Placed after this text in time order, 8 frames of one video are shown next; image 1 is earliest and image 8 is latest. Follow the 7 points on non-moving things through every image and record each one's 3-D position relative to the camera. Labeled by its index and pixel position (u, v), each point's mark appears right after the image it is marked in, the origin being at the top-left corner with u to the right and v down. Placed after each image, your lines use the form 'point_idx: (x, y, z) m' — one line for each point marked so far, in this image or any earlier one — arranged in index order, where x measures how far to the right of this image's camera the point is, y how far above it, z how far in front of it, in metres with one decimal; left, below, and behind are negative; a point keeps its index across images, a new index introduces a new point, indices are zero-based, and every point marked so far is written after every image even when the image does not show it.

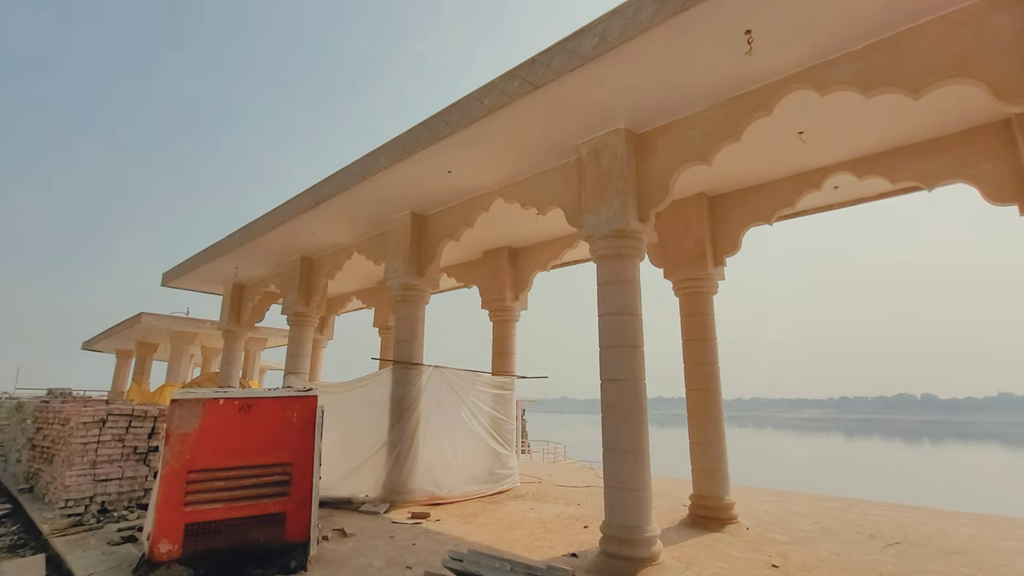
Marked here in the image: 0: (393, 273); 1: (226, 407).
0: (-1.8, +0.2, +7.3) m
1: (-2.4, -1.0, +4.1) m
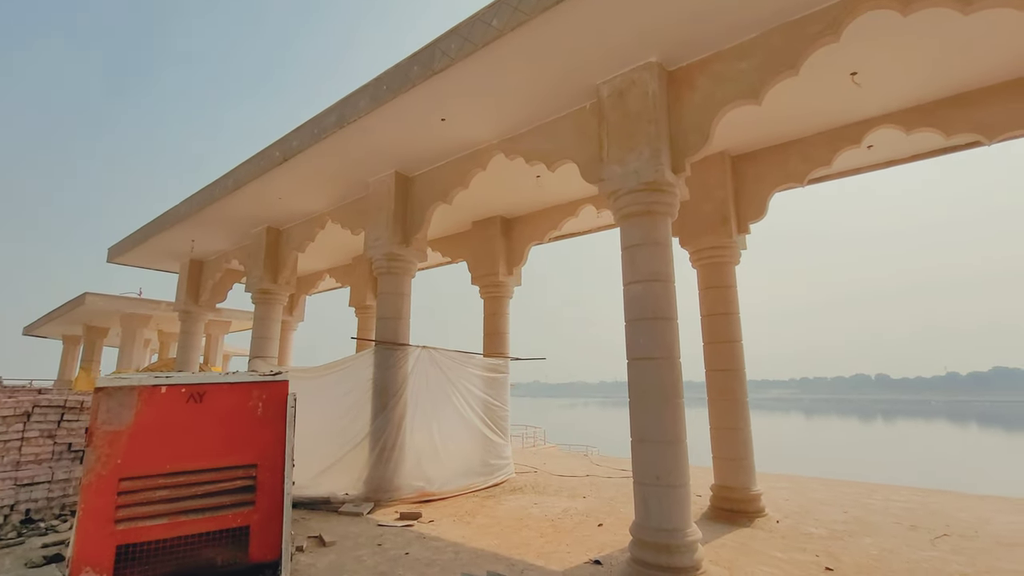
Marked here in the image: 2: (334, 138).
0: (-1.8, +0.6, +6.4) m
1: (-2.3, -0.7, +3.3) m
2: (-2.0, +1.7, +5.6) m
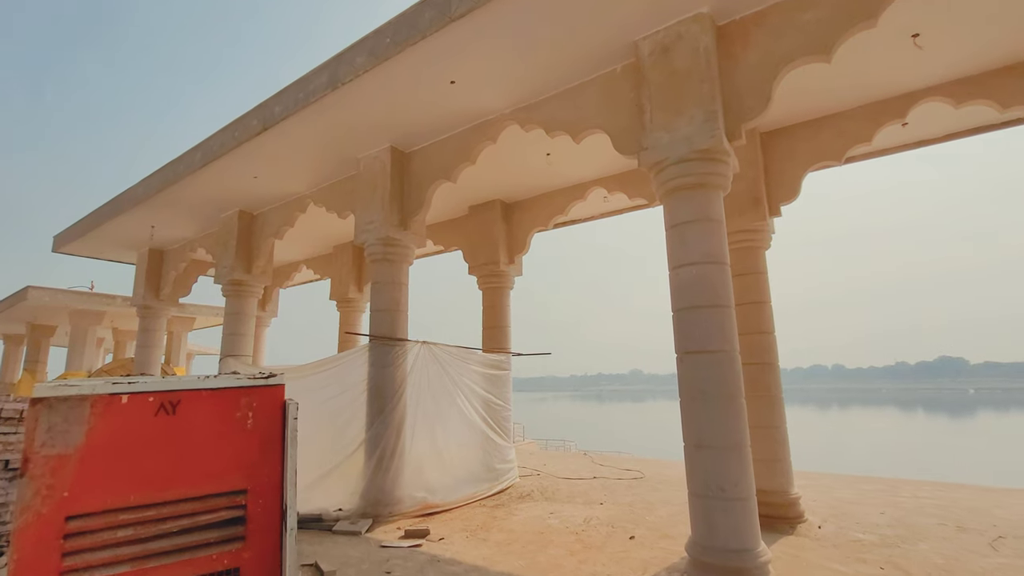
0: (-1.7, +0.7, +5.7) m
1: (-2.0, -0.6, +2.5) m
2: (-1.9, +1.8, +4.8) m
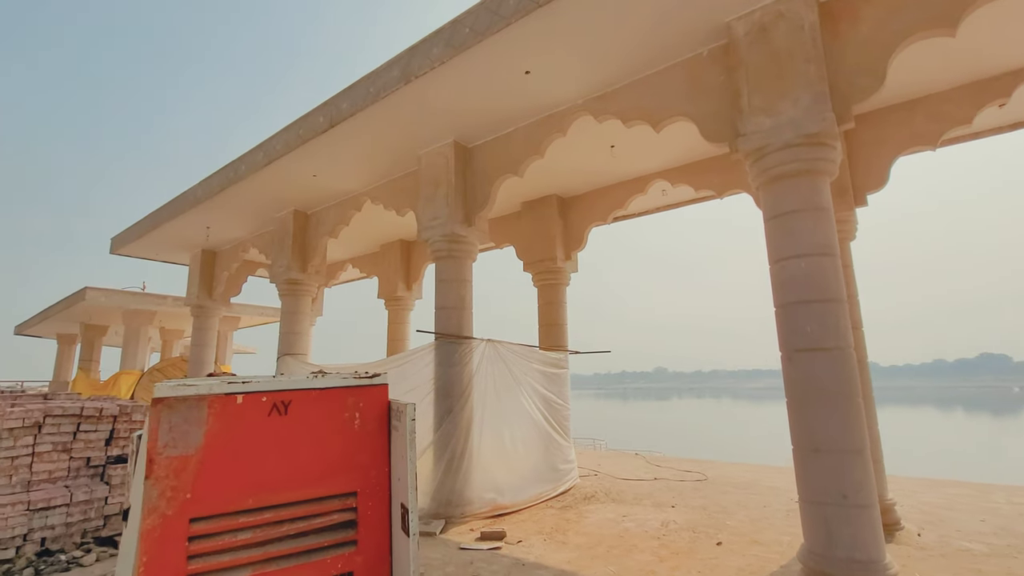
0: (-0.9, +0.8, +5.6) m
1: (-1.3, -0.6, +2.5) m
2: (-1.2, +1.9, +4.8) m
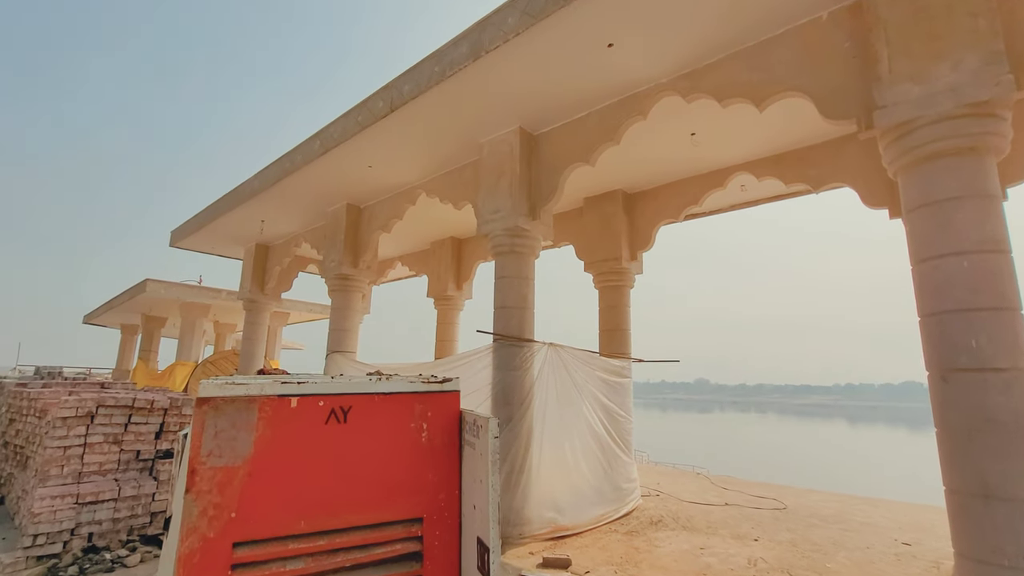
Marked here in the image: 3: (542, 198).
0: (-0.2, +0.8, +5.2) m
1: (-0.9, -0.5, +2.1) m
2: (-0.5, +1.9, +4.4) m
3: (+0.3, +0.9, +5.1) m
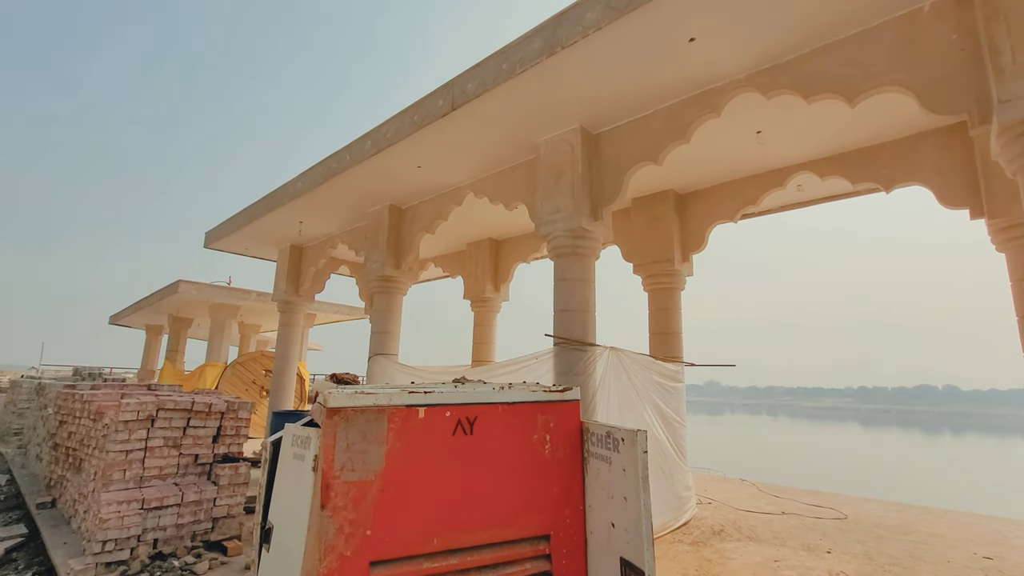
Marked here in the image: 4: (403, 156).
0: (+0.4, +0.8, +5.1) m
1: (-0.3, -0.6, +2.0) m
2: (+0.1, +1.9, +4.3) m
3: (+0.9, +0.9, +4.9) m
4: (-1.3, +1.6, +6.0) m
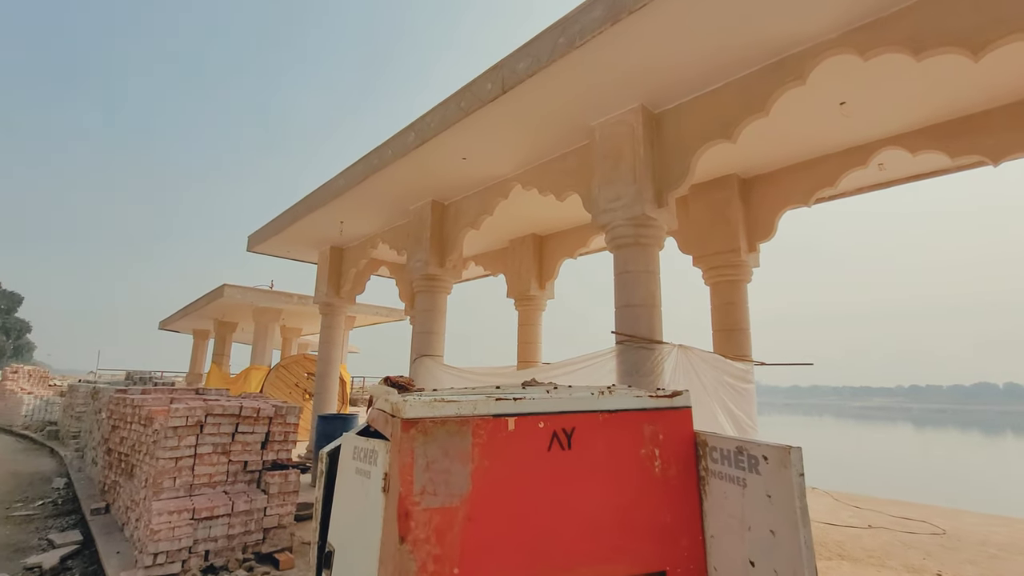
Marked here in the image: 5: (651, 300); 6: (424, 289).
0: (+1.0, +0.8, +4.7) m
1: (0.0, -0.5, +1.7) m
2: (+0.6, +1.9, +3.9) m
3: (+1.5, +1.0, +4.5) m
4: (-0.8, +1.6, +5.7) m
5: (+1.3, -0.1, +4.6) m
6: (-1.3, 0.0, +7.1) m
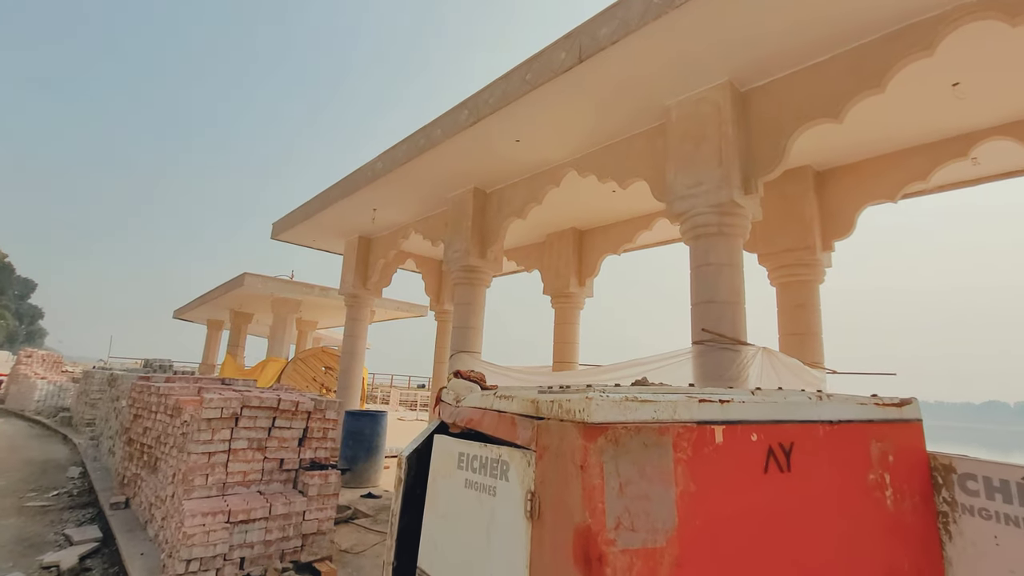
0: (+1.6, +0.9, +4.2) m
1: (+0.6, -0.4, +1.2) m
2: (+1.3, +2.0, +3.5) m
3: (+2.1, +1.0, +4.1) m
4: (-0.1, +1.7, +5.3) m
5: (+1.9, -0.1, +4.1) m
6: (-0.7, +0.1, +6.7) m
